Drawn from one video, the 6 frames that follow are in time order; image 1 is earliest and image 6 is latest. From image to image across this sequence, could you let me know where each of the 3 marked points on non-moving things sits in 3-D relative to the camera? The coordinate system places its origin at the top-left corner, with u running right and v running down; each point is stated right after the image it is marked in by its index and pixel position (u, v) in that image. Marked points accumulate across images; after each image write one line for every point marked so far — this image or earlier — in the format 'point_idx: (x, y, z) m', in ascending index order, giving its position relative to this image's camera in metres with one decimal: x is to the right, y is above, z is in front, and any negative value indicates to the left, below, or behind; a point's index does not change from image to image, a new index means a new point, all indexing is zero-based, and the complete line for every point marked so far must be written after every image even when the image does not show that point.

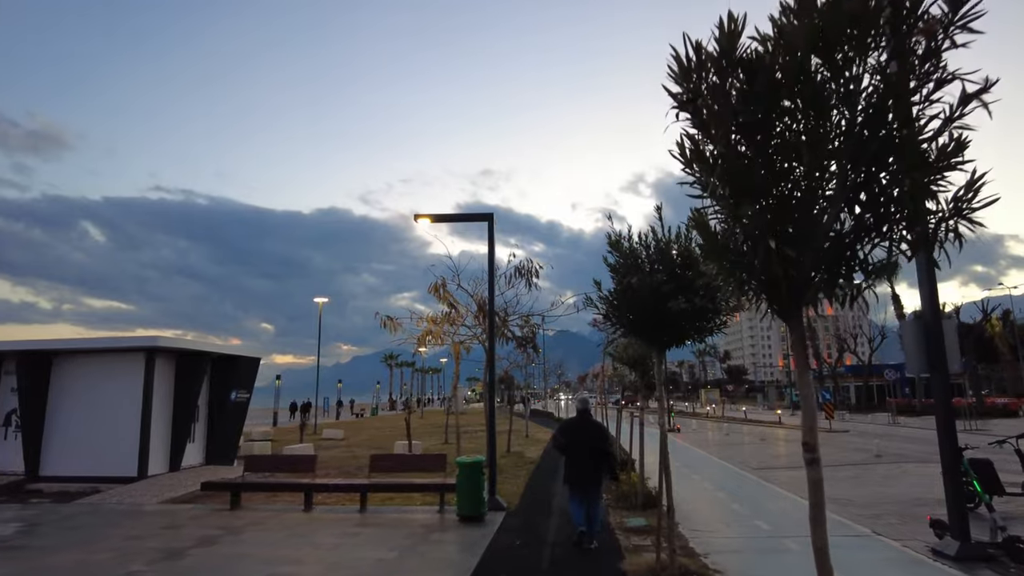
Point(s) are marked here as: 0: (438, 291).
0: (-1.6, -0.1, +14.1) m
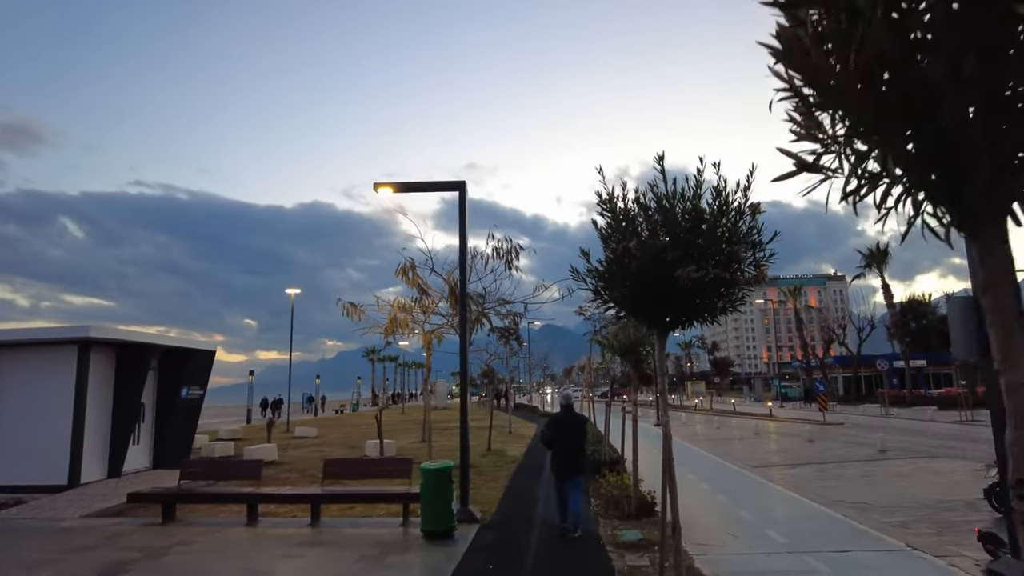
0: (-2.0, +0.3, +12.7) m
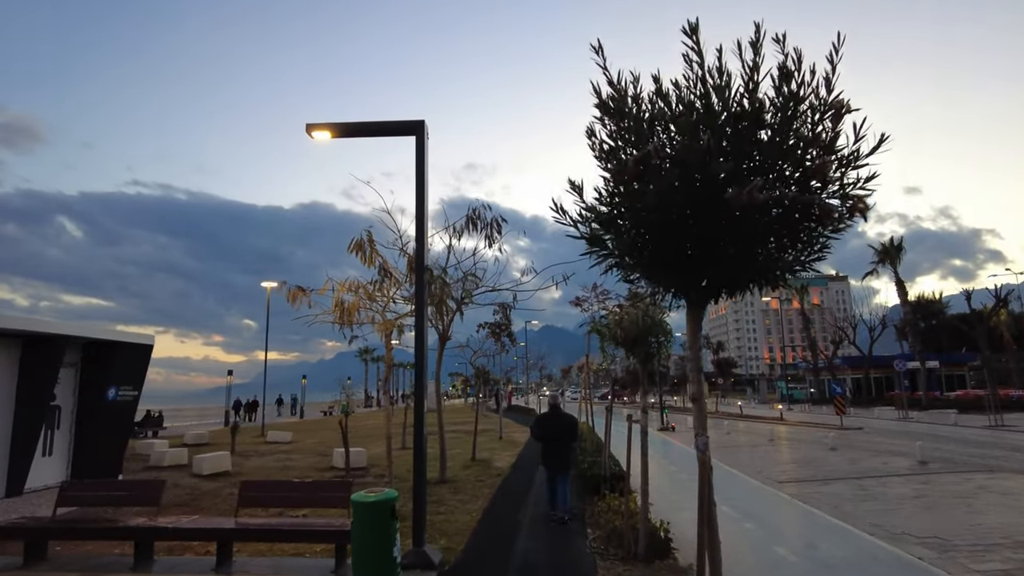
0: (-2.3, +0.6, +10.4) m
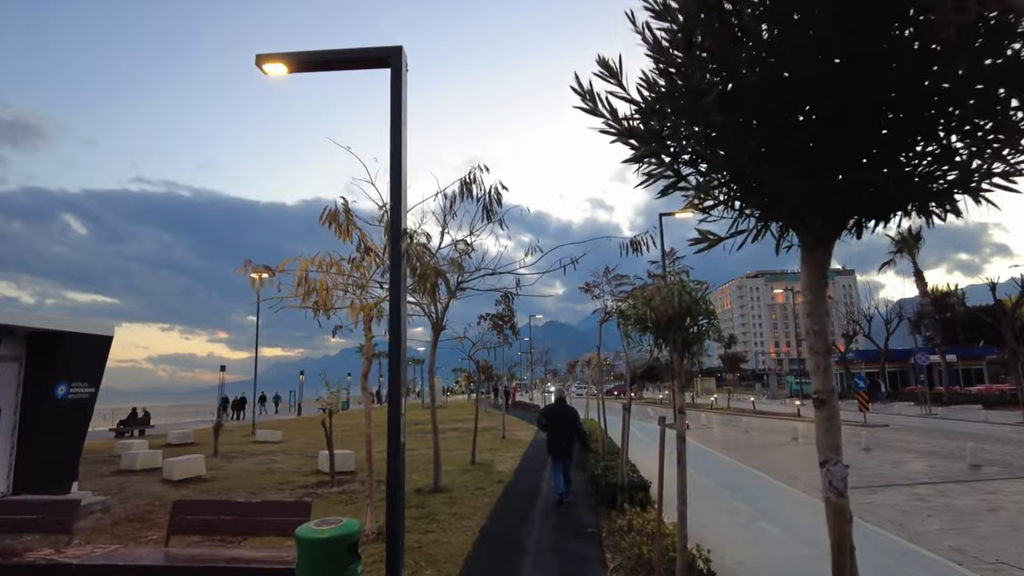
0: (-2.3, +0.9, +8.8) m
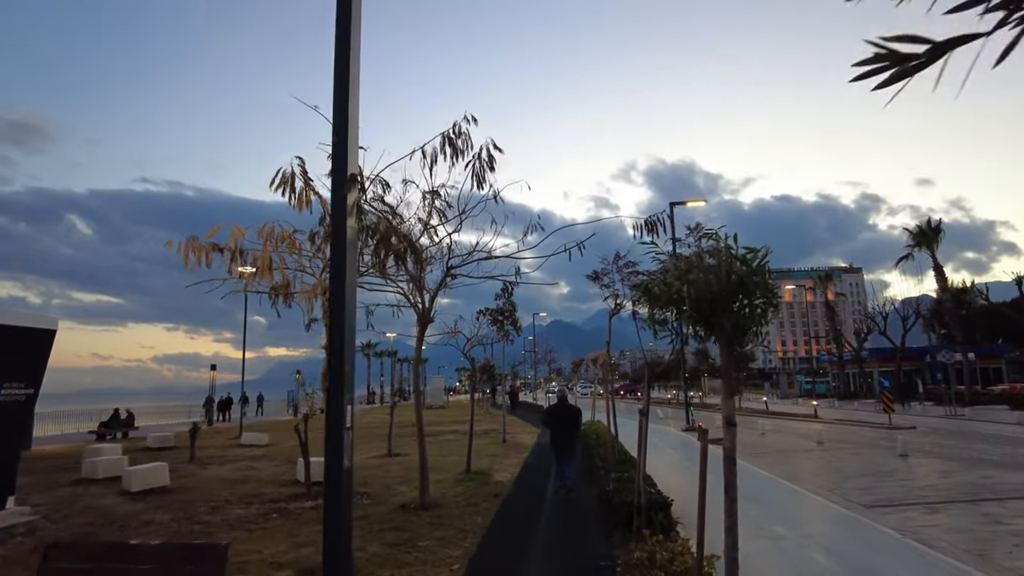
0: (-2.4, +1.1, +7.2) m
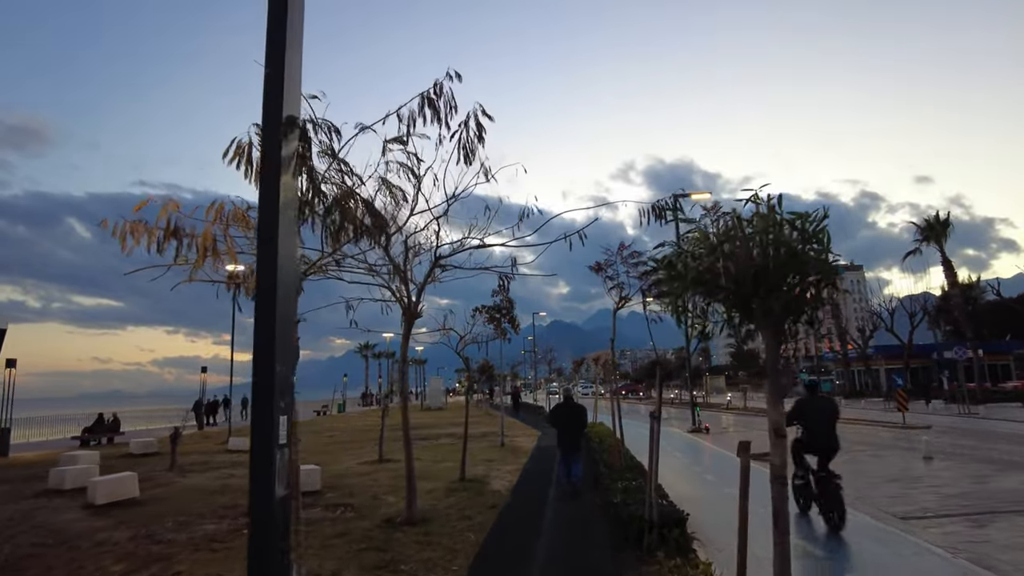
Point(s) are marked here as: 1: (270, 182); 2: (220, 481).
0: (-2.4, +1.2, +6.2) m
1: (-1.2, +0.6, +3.4) m
2: (-6.5, -4.3, +15.0) m
